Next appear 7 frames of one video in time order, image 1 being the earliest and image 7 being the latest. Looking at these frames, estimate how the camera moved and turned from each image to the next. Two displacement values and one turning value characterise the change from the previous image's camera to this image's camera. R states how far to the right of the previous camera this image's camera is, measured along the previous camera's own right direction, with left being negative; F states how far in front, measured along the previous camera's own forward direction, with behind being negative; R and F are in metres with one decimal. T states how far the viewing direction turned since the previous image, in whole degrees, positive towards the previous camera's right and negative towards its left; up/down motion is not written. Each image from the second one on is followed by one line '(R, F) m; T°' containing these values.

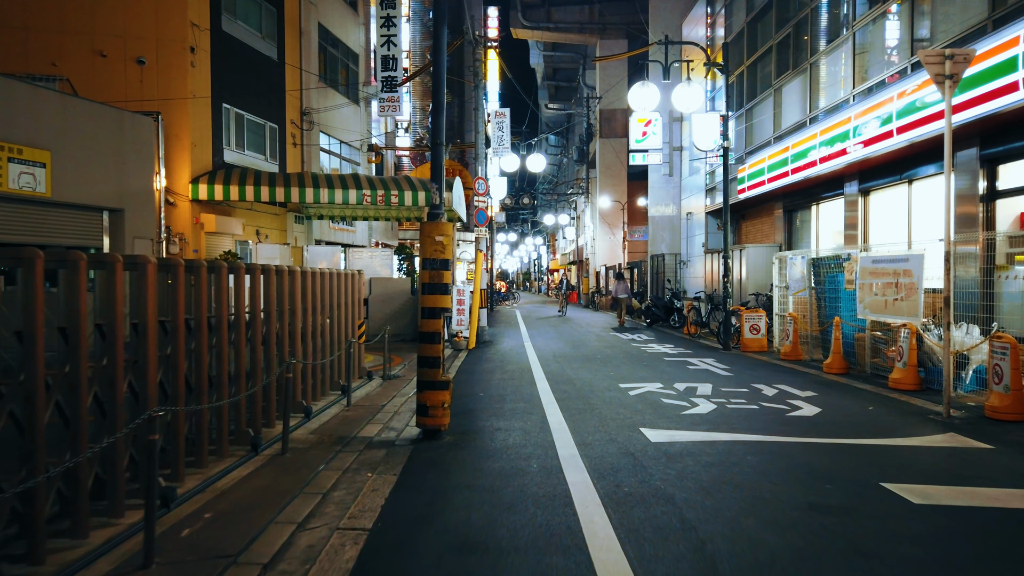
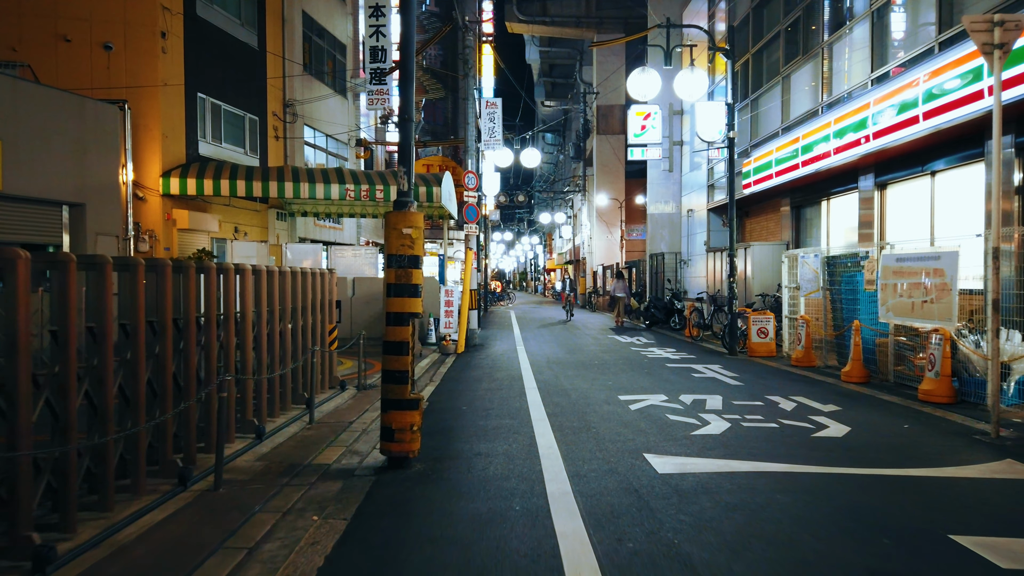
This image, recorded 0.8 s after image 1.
(+0.1, +1.0) m; 0°
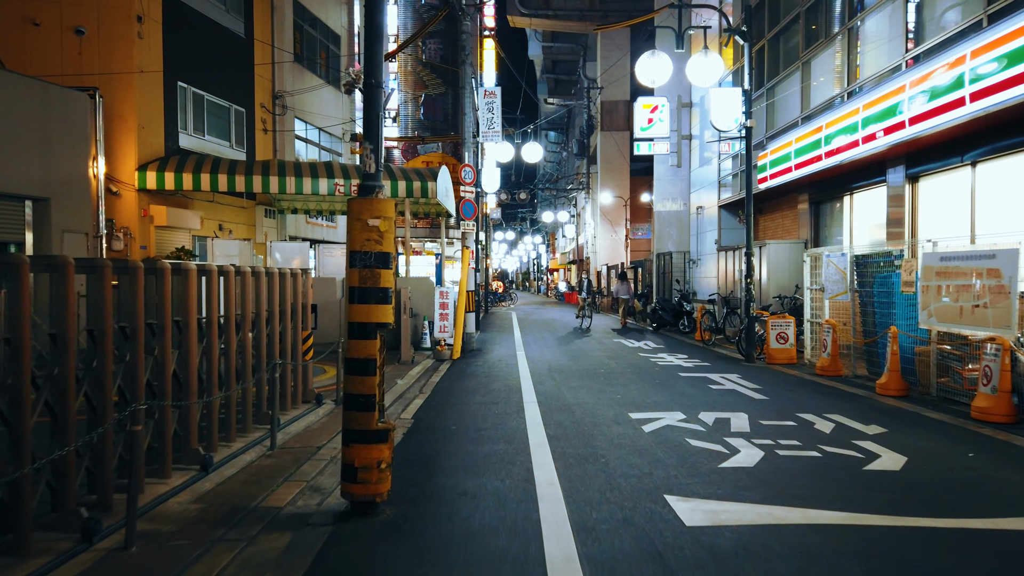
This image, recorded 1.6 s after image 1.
(+0.1, +1.1) m; 0°
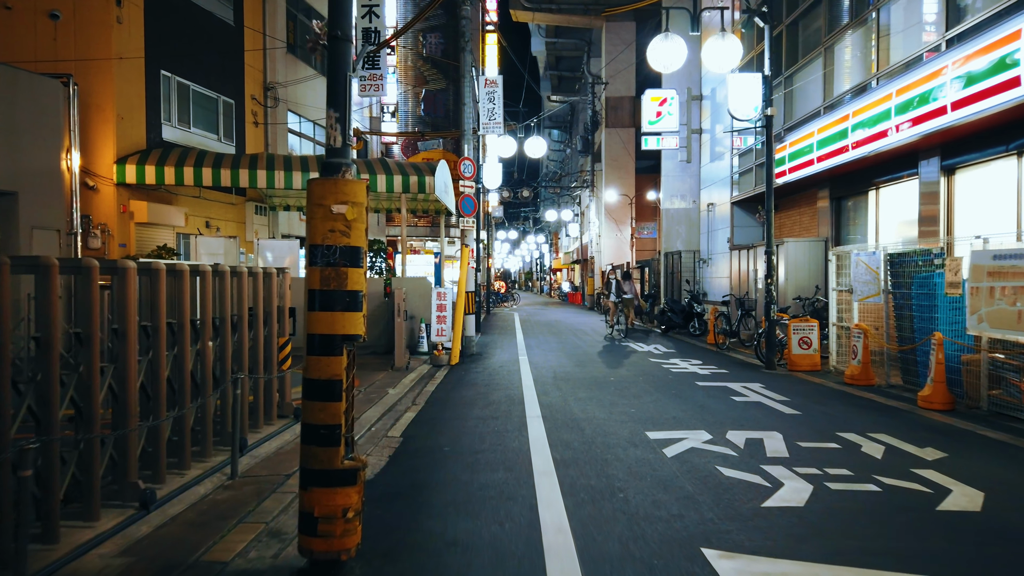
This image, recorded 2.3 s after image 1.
(0.0, +0.9) m; 0°
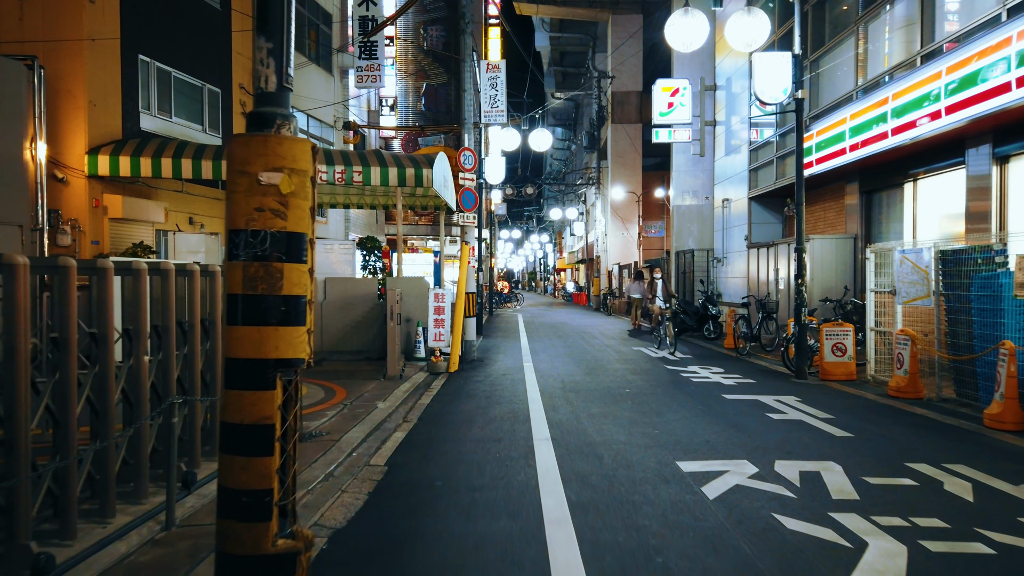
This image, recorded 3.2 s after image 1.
(0.0, +1.1) m; 0°
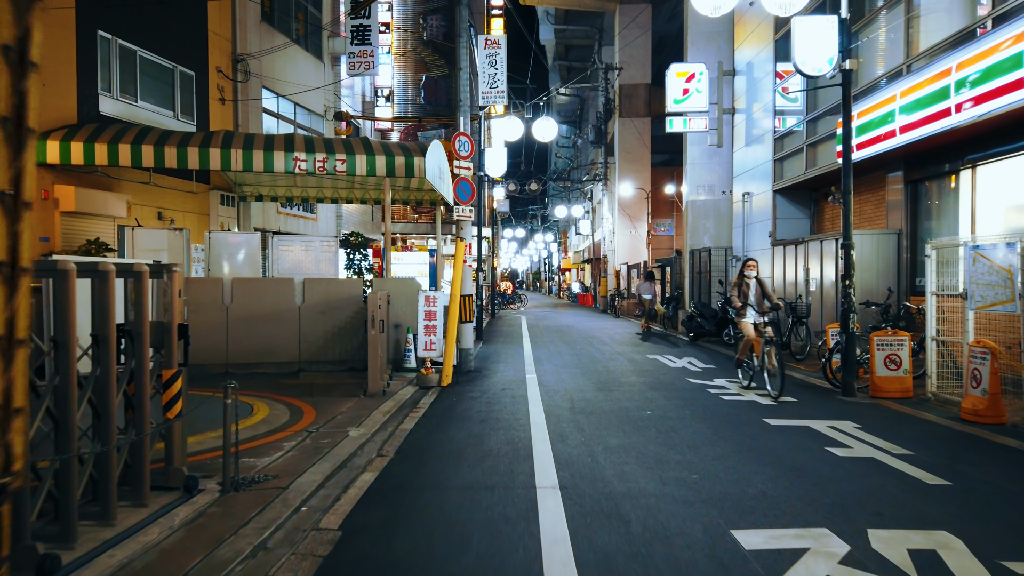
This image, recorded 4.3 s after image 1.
(+0.1, +1.5) m; 0°
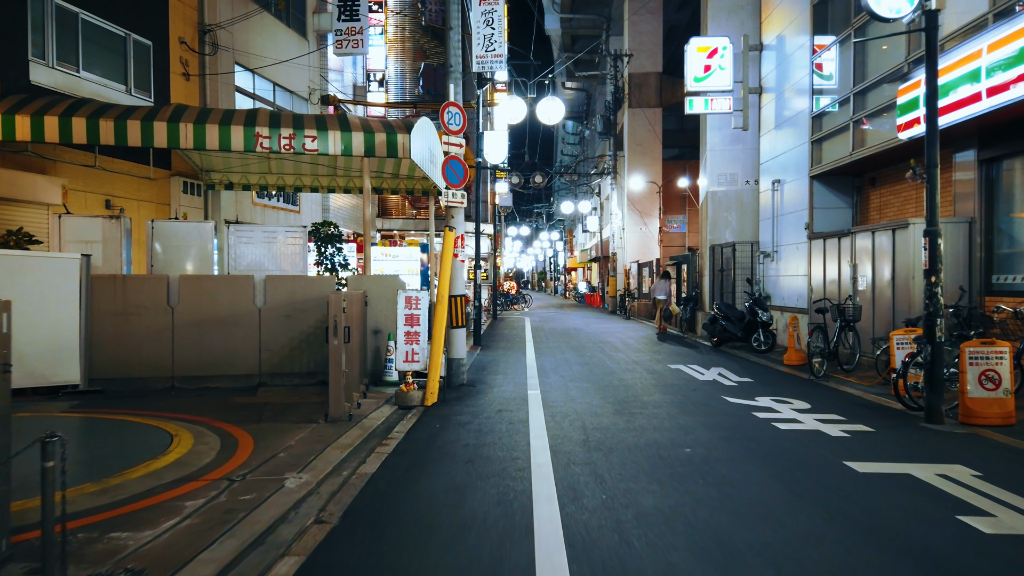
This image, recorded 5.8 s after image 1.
(+0.1, +1.9) m; 0°
